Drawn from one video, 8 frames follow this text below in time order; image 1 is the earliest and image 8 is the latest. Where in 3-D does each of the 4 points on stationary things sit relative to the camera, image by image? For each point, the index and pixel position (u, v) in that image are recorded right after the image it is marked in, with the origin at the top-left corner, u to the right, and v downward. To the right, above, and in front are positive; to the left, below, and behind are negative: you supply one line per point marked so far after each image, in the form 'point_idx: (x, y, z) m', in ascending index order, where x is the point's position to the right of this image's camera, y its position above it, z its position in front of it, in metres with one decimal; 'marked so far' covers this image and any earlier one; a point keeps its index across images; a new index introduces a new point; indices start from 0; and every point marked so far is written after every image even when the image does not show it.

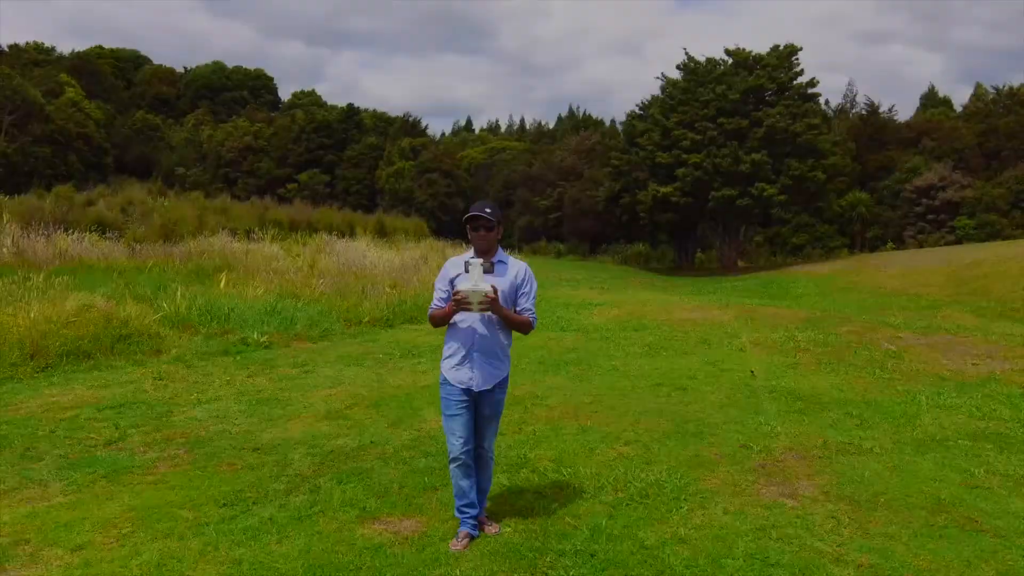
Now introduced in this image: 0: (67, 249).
0: (-3.2, +0.2, +5.4) m
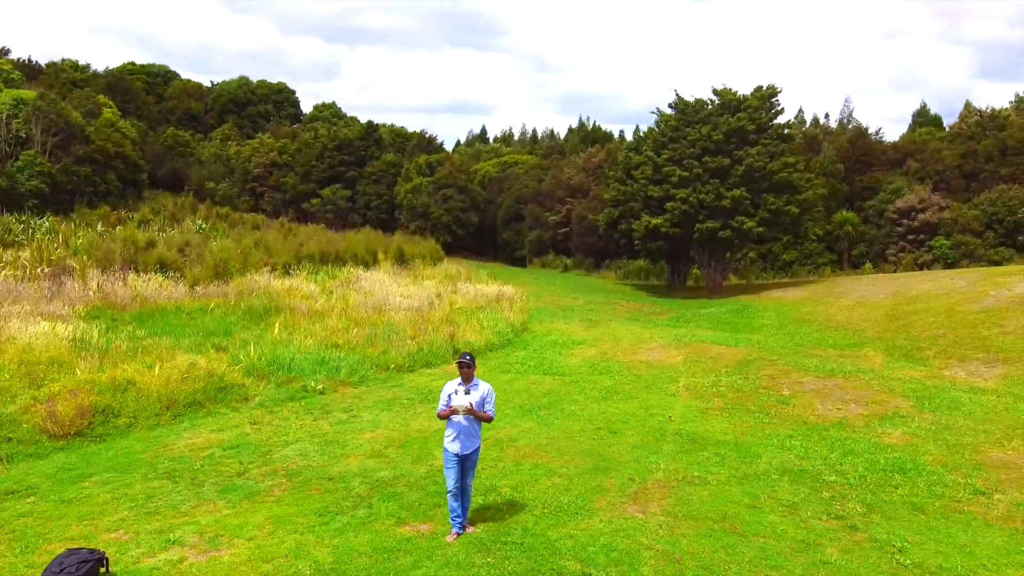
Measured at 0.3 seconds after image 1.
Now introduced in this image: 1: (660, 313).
0: (-3.2, -0.1, +6.6) m
1: (+1.7, -0.3, +8.7) m
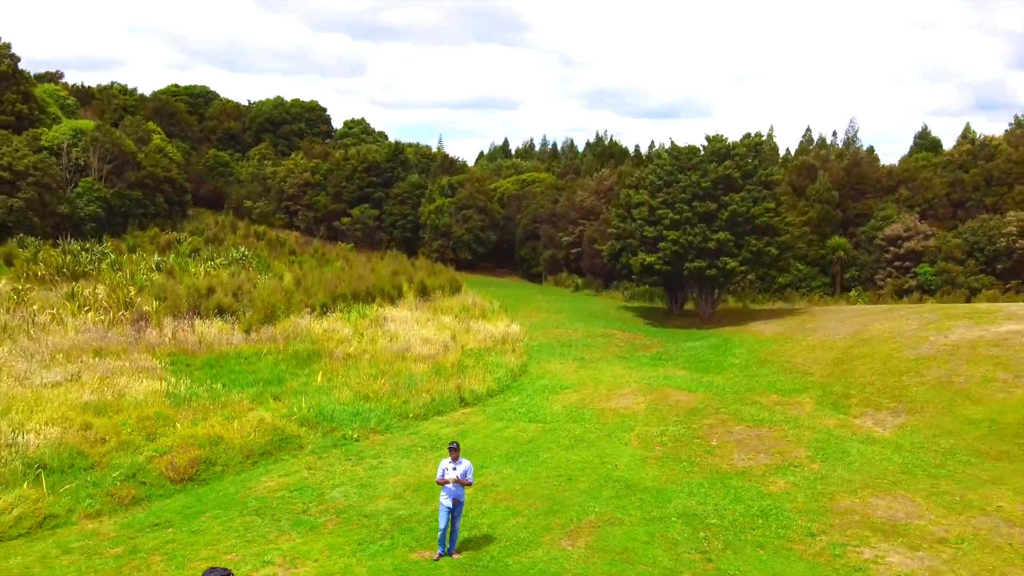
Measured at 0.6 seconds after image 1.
0: (-3.2, -0.6, +7.9) m
1: (+1.8, -0.8, +9.9) m
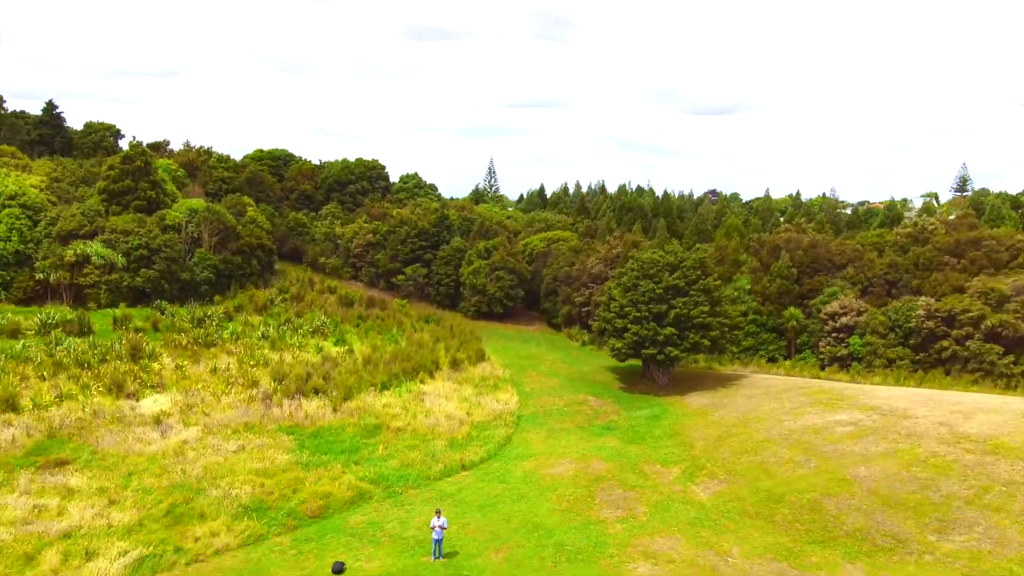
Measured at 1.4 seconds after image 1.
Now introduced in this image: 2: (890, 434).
0: (-3.3, -2.2, +12.6) m
1: (+1.8, -2.4, +14.1) m
2: (+5.6, -2.2, +11.1) m
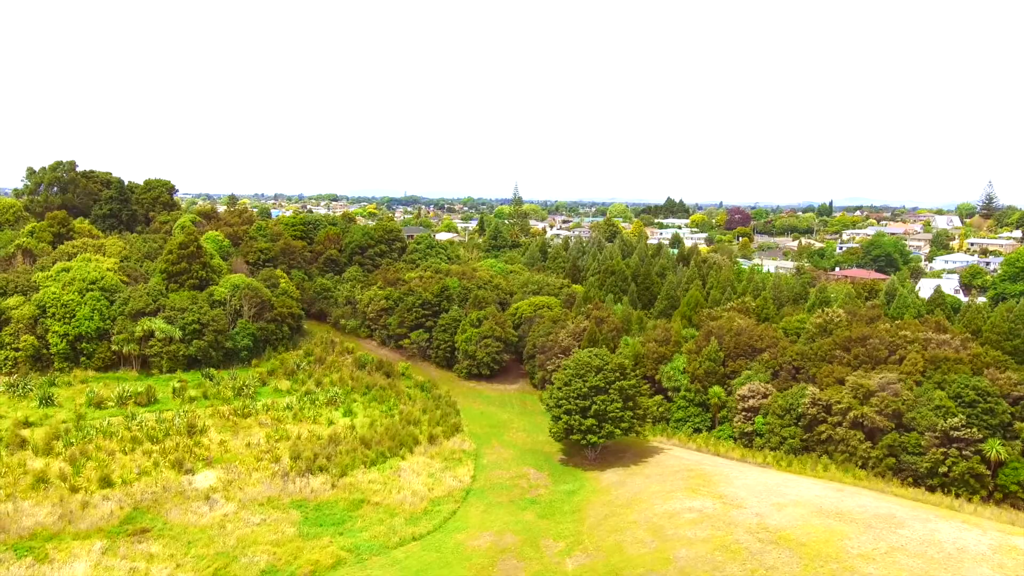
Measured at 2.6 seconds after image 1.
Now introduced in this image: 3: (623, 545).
0: (-4.6, -4.9, +17.5) m
1: (+0.6, -5.1, +18.8) m
2: (+4.3, -4.9, +15.5) m
3: (+2.3, -5.2, +15.2) m
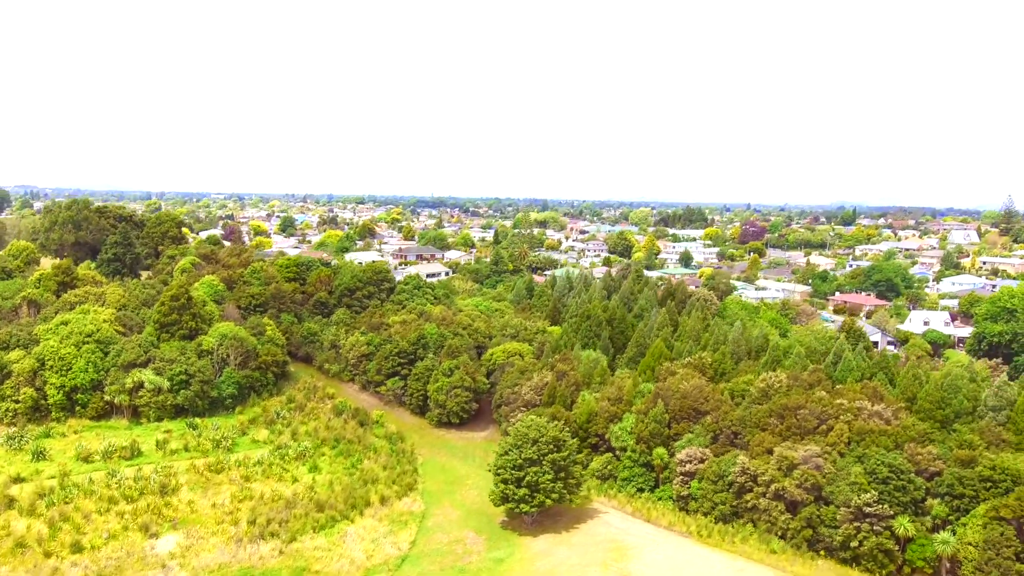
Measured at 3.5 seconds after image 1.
0: (-6.4, -7.1, +19.3) m
1: (-1.2, -7.4, +20.3) m
2: (+2.3, -7.2, +17.0) m
3: (+0.3, -7.5, +16.7) m
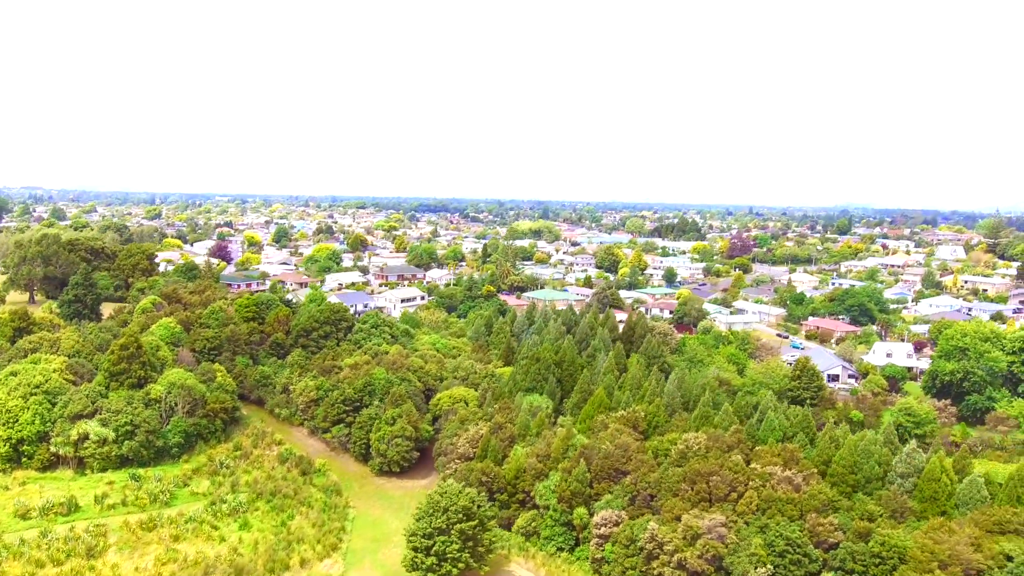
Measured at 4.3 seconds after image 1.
0: (-9.1, -9.3, +20.0) m
1: (-3.9, -9.6, +21.0) m
2: (-0.4, -9.4, +17.6) m
3: (-2.4, -9.7, +17.4) m
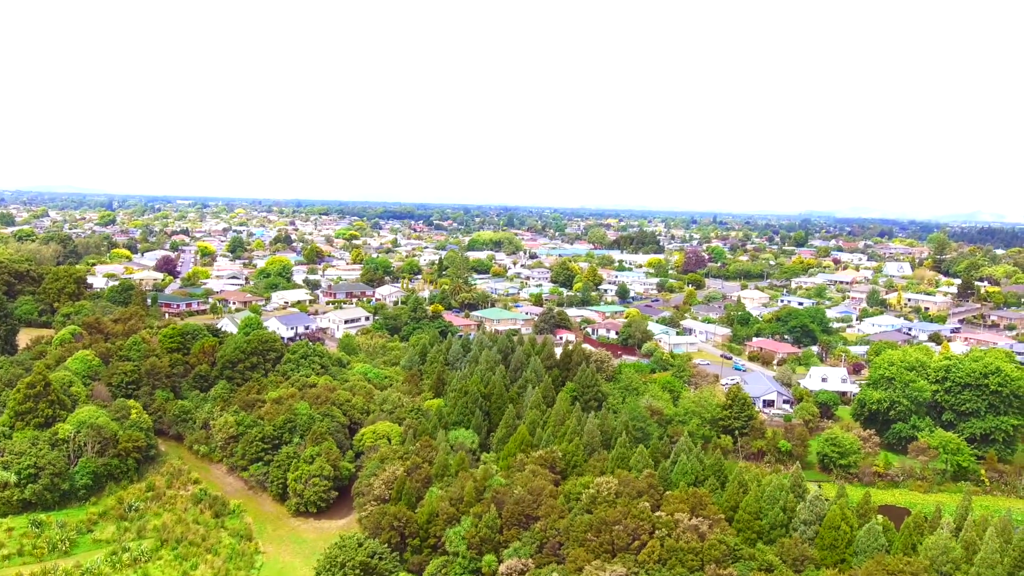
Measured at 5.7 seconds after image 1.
0: (-12.1, -10.8, +19.2) m
1: (-6.9, -11.1, +20.5) m
2: (-3.2, -10.9, +17.2) m
3: (-5.2, -11.2, +16.9) m
